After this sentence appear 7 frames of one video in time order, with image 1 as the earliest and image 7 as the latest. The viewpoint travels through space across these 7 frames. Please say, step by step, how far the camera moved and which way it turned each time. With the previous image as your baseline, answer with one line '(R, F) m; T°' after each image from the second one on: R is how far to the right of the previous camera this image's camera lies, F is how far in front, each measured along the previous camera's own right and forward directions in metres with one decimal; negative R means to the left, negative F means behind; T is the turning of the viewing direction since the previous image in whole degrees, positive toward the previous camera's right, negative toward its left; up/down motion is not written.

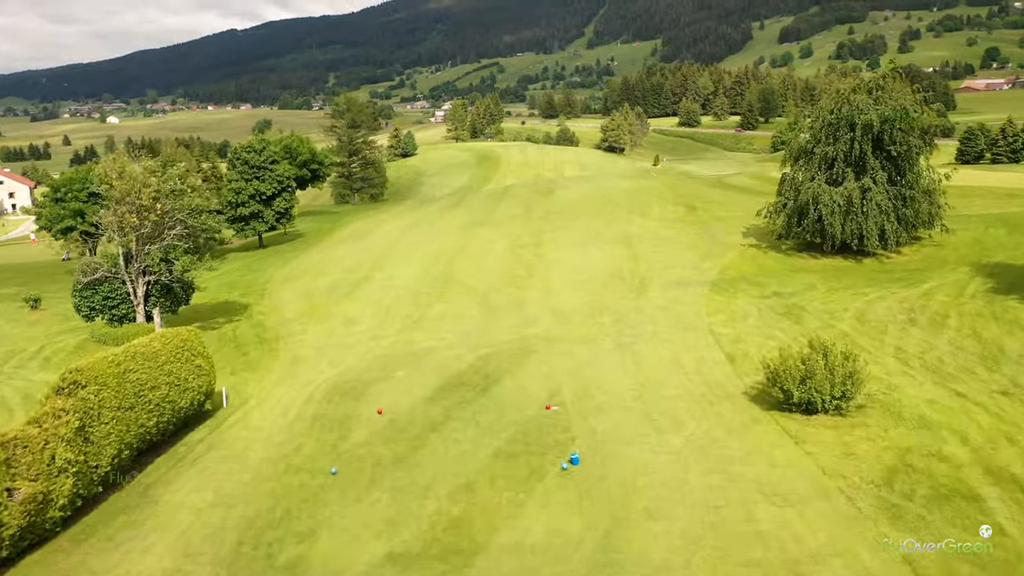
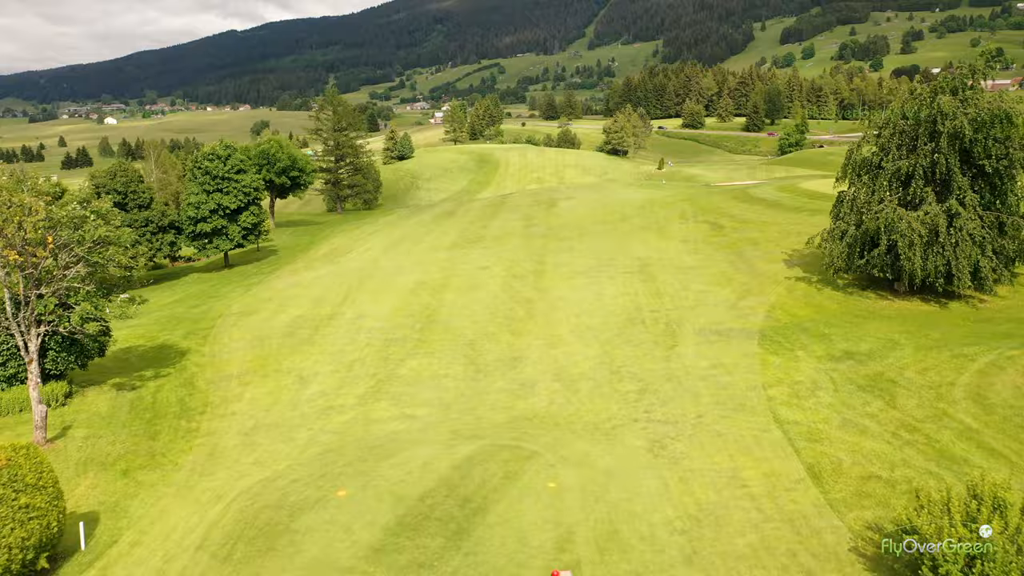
(+0.2, +6.2) m; 0°
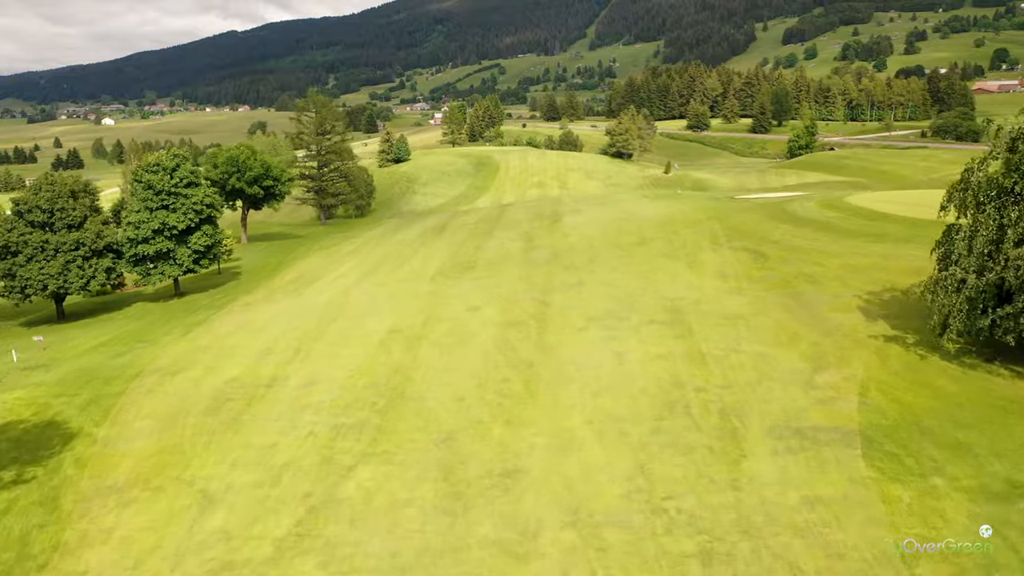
(+0.2, +7.0) m; 0°
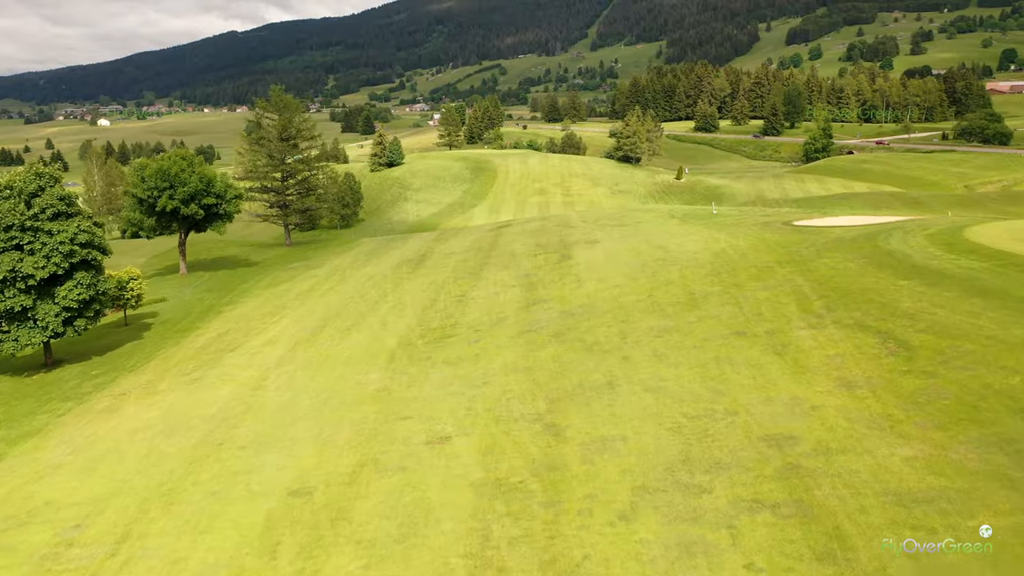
(+0.3, +11.4) m; 0°
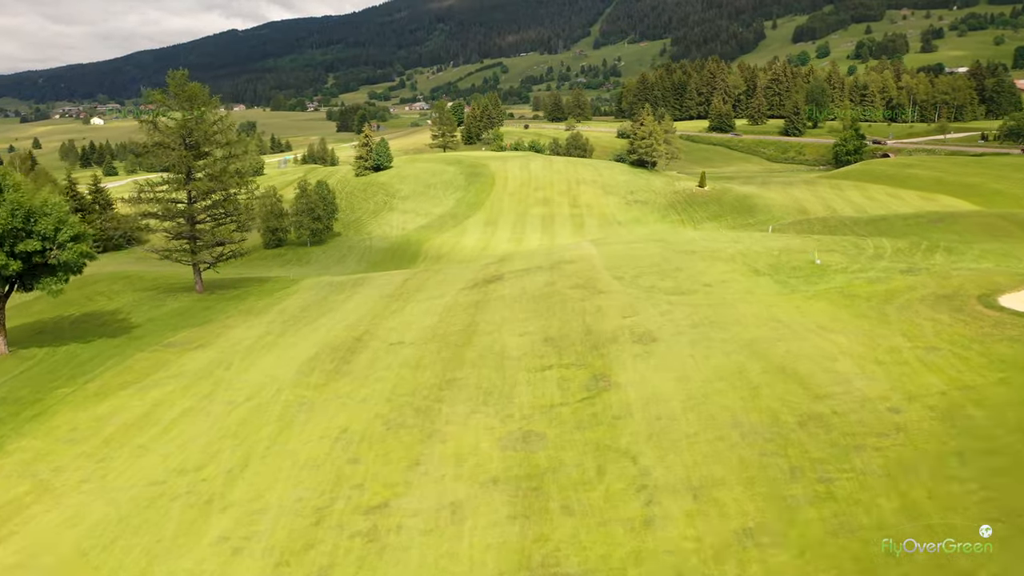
(+0.4, +18.1) m; 0°
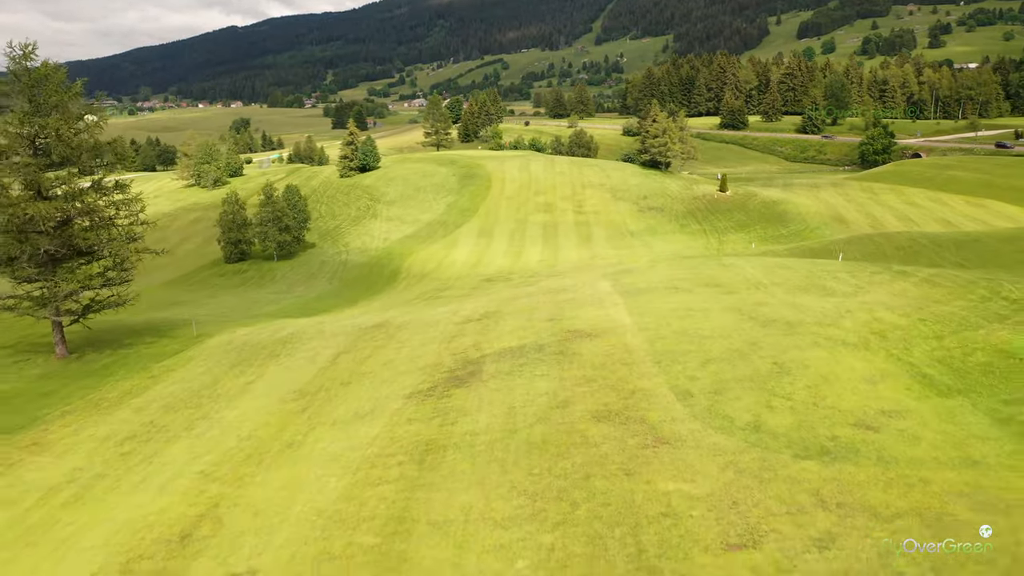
(+0.5, +14.2) m; 0°
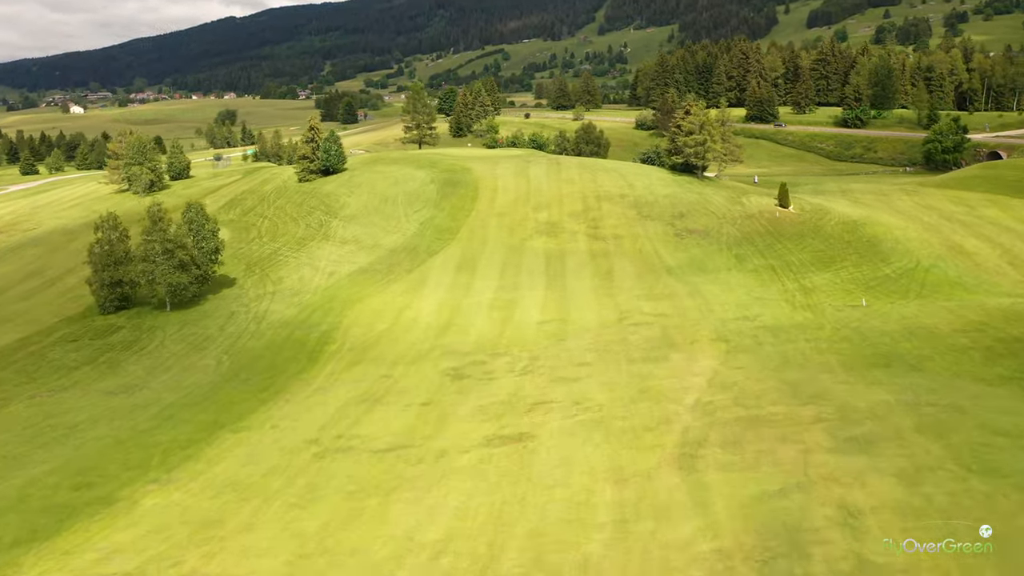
(+1.2, +28.5) m; 0°
